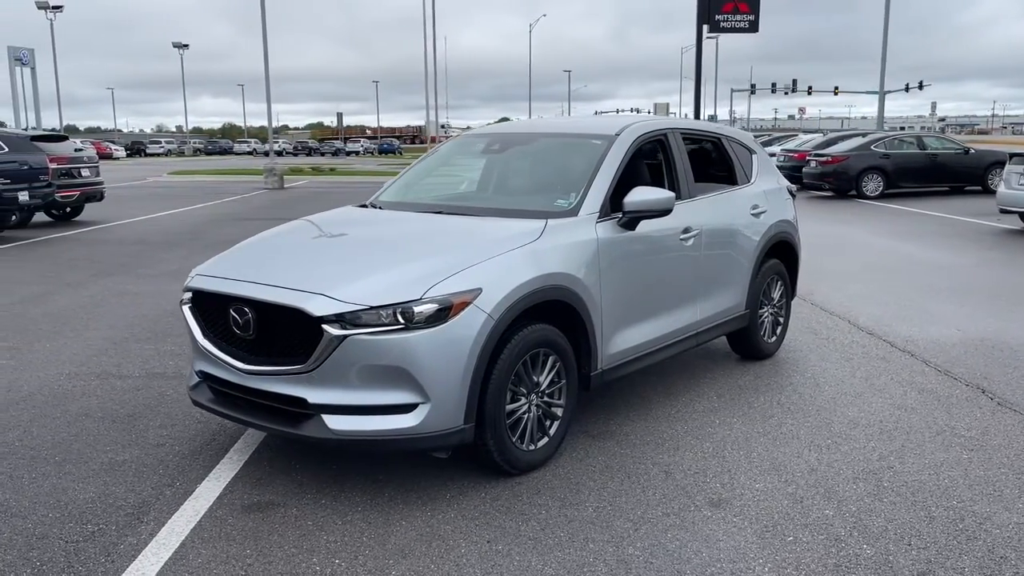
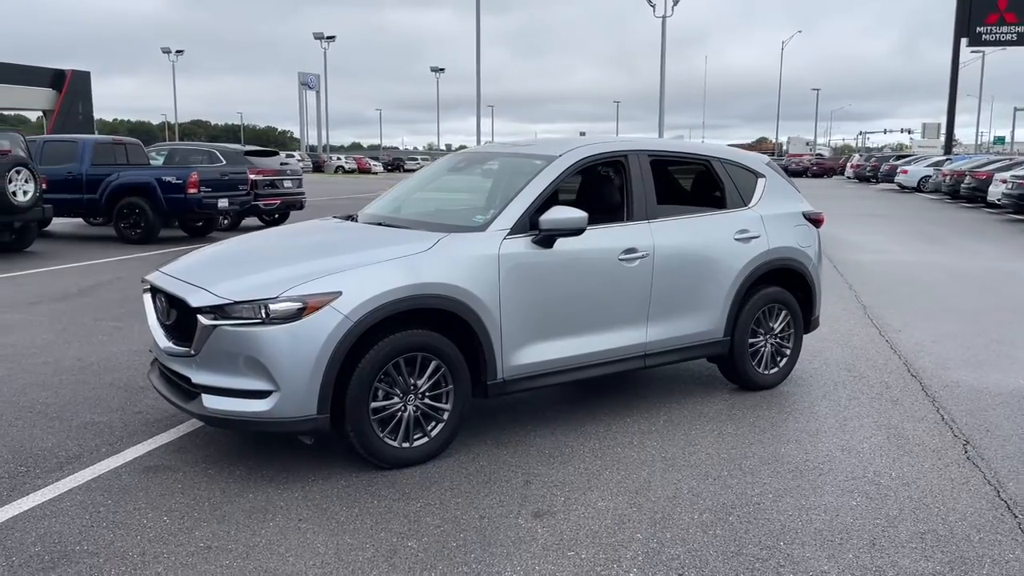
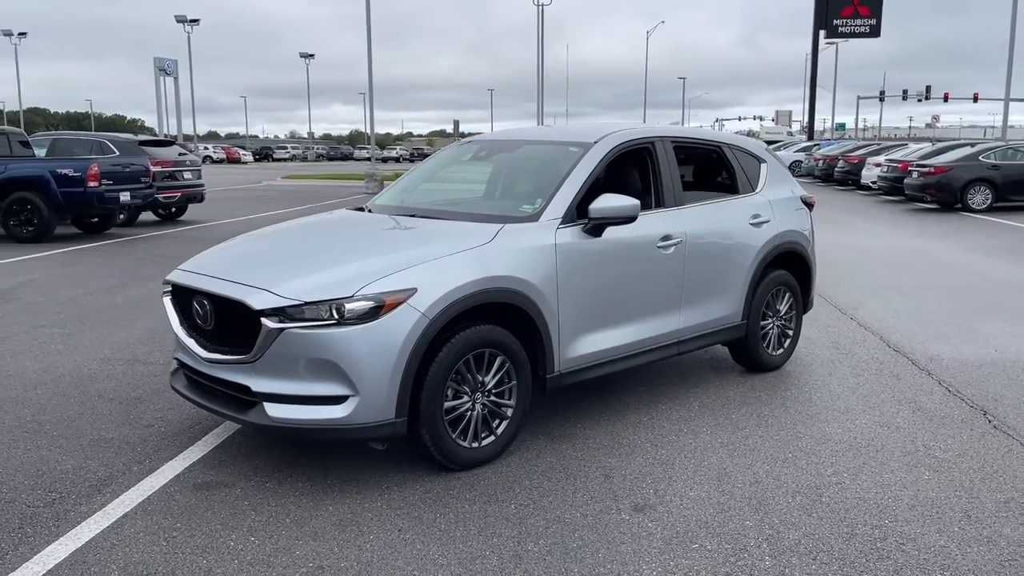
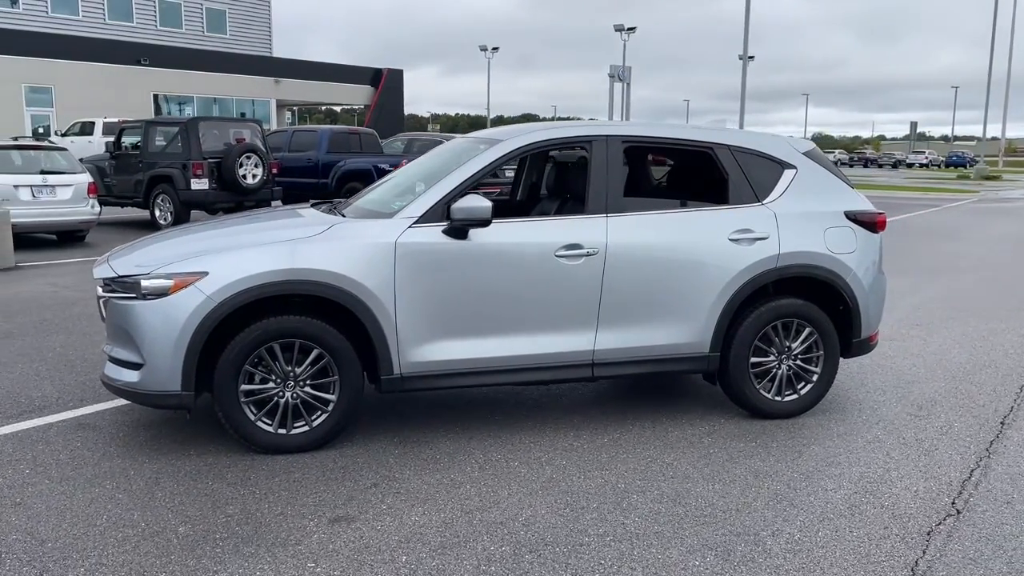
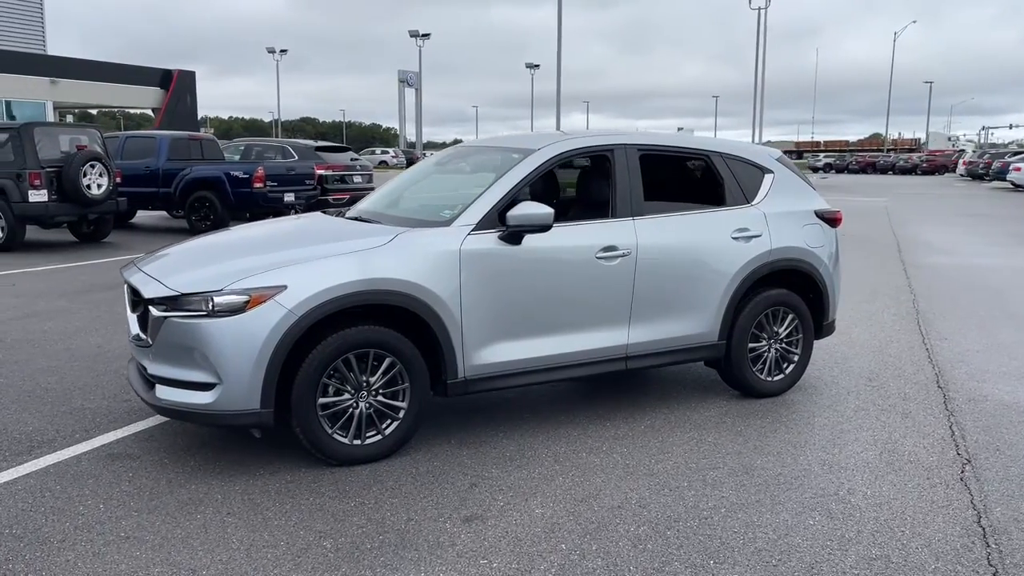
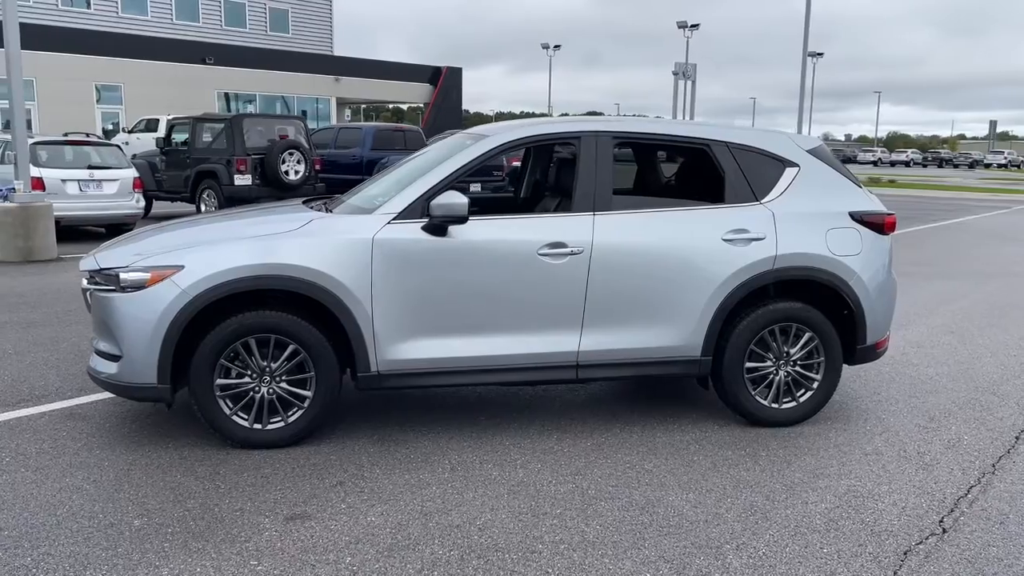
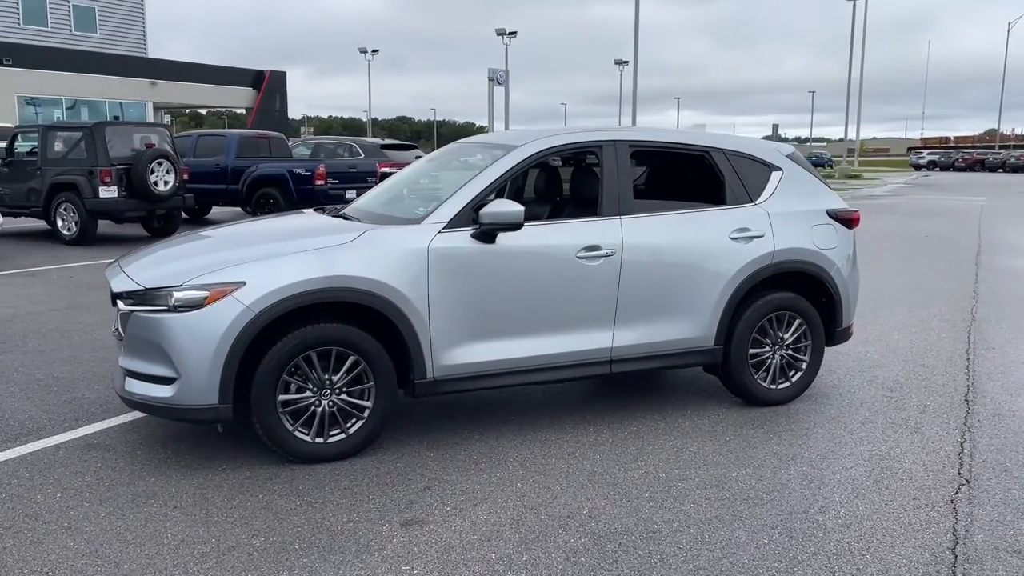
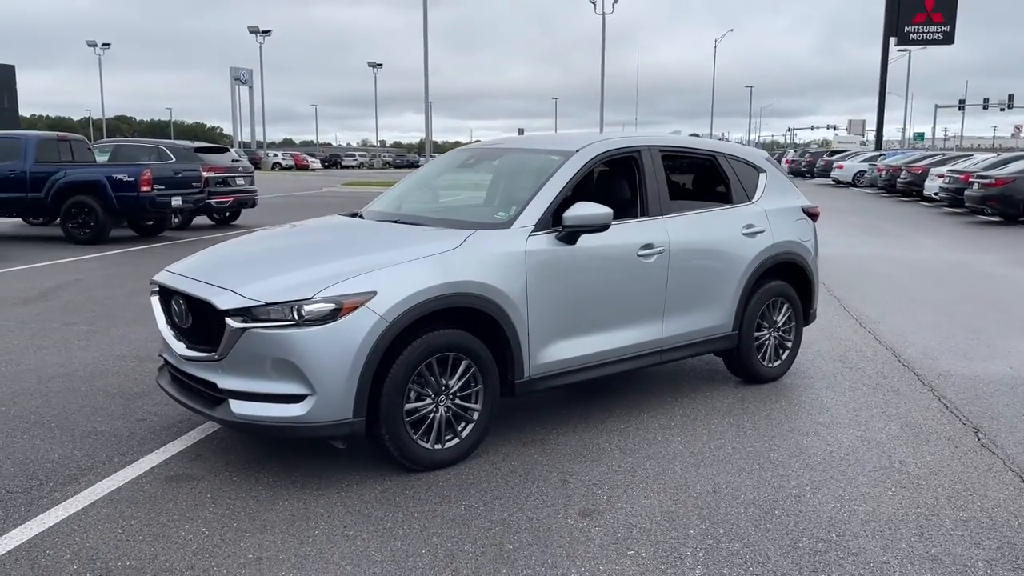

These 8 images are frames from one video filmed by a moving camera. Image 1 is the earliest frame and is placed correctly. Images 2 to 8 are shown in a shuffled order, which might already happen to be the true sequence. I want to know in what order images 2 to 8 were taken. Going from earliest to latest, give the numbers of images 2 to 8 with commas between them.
3, 8, 2, 5, 7, 4, 6
